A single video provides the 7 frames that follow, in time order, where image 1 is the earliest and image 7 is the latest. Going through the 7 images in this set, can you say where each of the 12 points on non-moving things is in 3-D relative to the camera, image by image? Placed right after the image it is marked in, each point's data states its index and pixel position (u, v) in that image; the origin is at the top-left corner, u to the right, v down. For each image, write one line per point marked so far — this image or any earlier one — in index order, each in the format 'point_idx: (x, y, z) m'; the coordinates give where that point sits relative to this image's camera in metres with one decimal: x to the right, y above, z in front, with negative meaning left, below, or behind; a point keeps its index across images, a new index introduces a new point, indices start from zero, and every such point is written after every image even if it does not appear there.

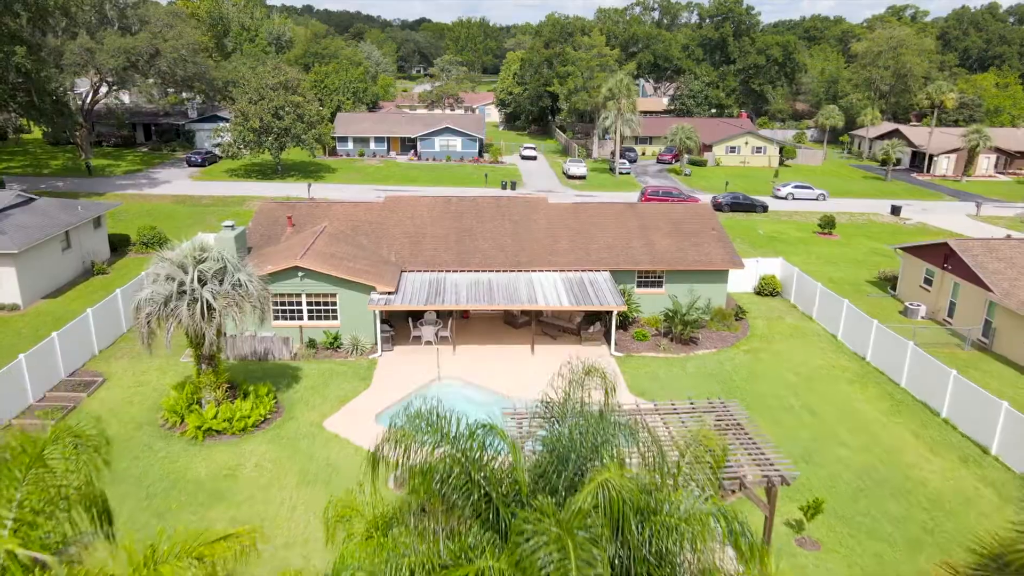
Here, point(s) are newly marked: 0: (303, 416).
0: (-4.8, -2.9, +17.1) m
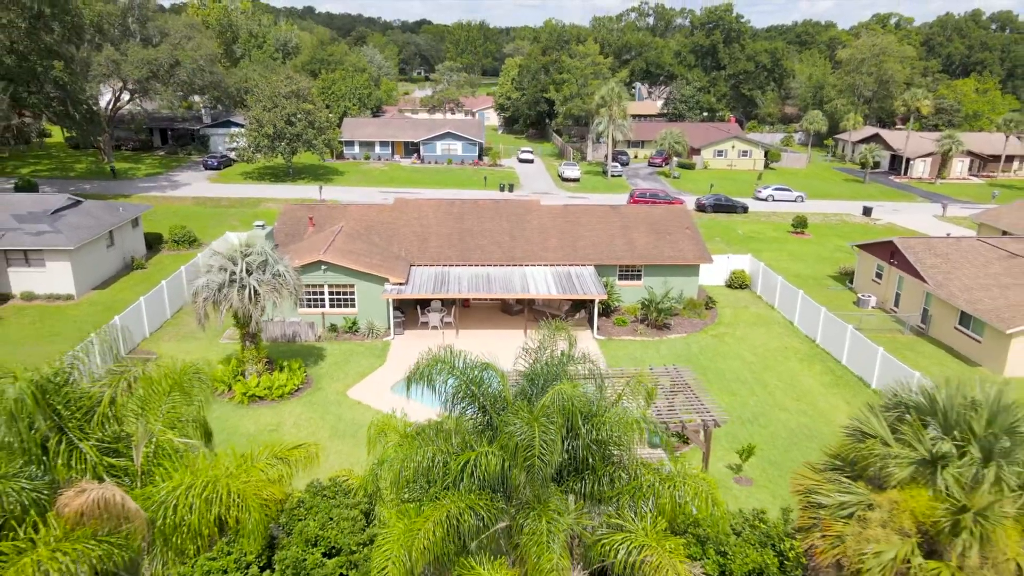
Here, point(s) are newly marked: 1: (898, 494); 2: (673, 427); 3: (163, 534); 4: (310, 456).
0: (-5.0, -2.7, +20.3) m
1: (+4.7, -2.6, +9.3) m
2: (+3.5, -3.0, +14.6) m
3: (-4.4, -3.2, +9.5) m
4: (-3.1, -2.6, +11.2) m
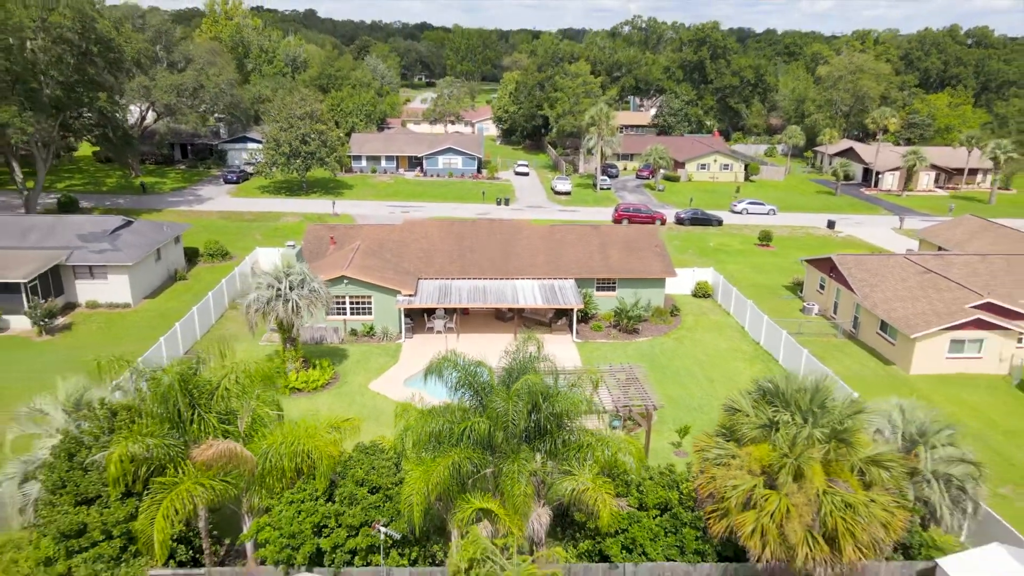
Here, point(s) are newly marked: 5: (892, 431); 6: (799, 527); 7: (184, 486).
0: (-5.3, -3.1, +24.8) m
1: (+4.4, -3.0, +13.8) m
2: (+3.2, -3.5, +19.2) m
3: (-4.7, -3.6, +14.1) m
4: (-3.4, -3.0, +15.8) m
5: (+8.1, -3.1, +15.8) m
6: (+4.8, -4.1, +12.6) m
7: (-5.8, -3.5, +13.1) m
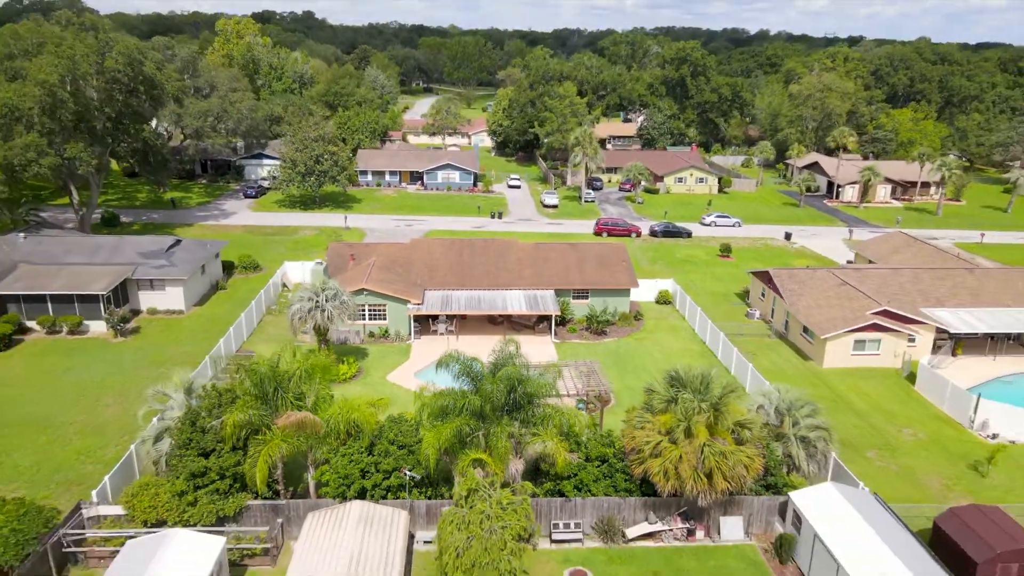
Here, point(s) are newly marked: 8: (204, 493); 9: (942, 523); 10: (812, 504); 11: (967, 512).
0: (-5.8, -3.6, +31.1) m
1: (+4.0, -3.6, +20.1) m
2: (+2.7, -4.0, +25.5) m
3: (-5.2, -4.1, +20.3) m
4: (-3.8, -3.5, +22.0) m
5: (+7.7, -3.6, +22.1) m
6: (+4.4, -4.6, +18.9) m
7: (-6.2, -4.0, +19.3) m
8: (-8.2, -5.4, +19.6) m
9: (+11.4, -6.2, +19.4) m
10: (+8.0, -5.7, +19.5) m
11: (+12.1, -6.0, +19.6) m
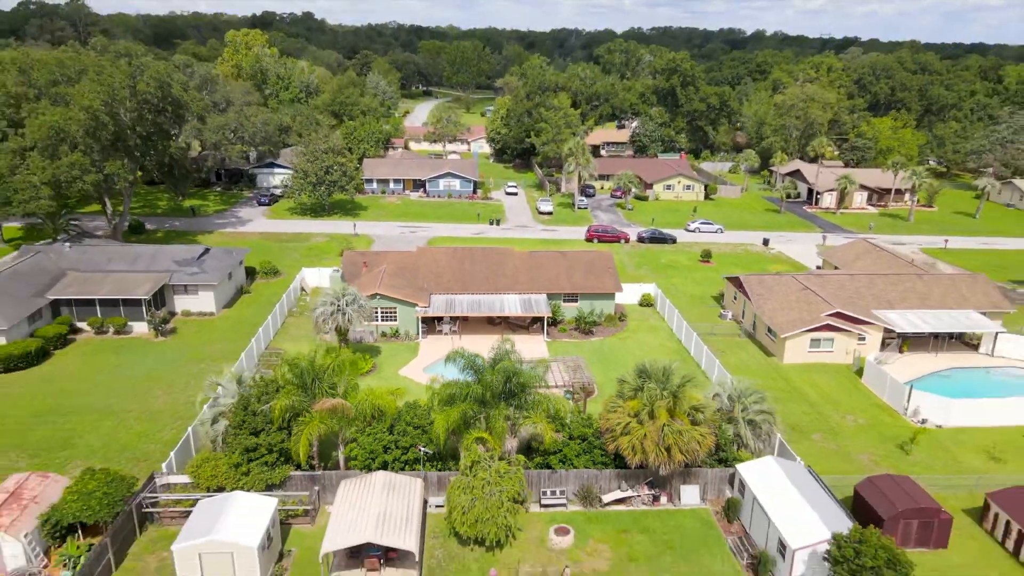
0: (-5.9, -3.8, +35.4) m
1: (+3.9, -3.8, +24.4) m
2: (+2.6, -4.2, +29.8) m
3: (-5.3, -4.4, +24.6) m
4: (-4.0, -3.8, +26.3) m
5: (+7.5, -3.8, +26.4) m
6: (+4.3, -4.9, +23.2) m
7: (-6.3, -4.3, +23.6) m
8: (-8.3, -5.7, +23.9) m
9: (+11.2, -6.5, +23.7) m
10: (+7.9, -6.0, +23.8) m
11: (+12.0, -6.2, +24.0) m
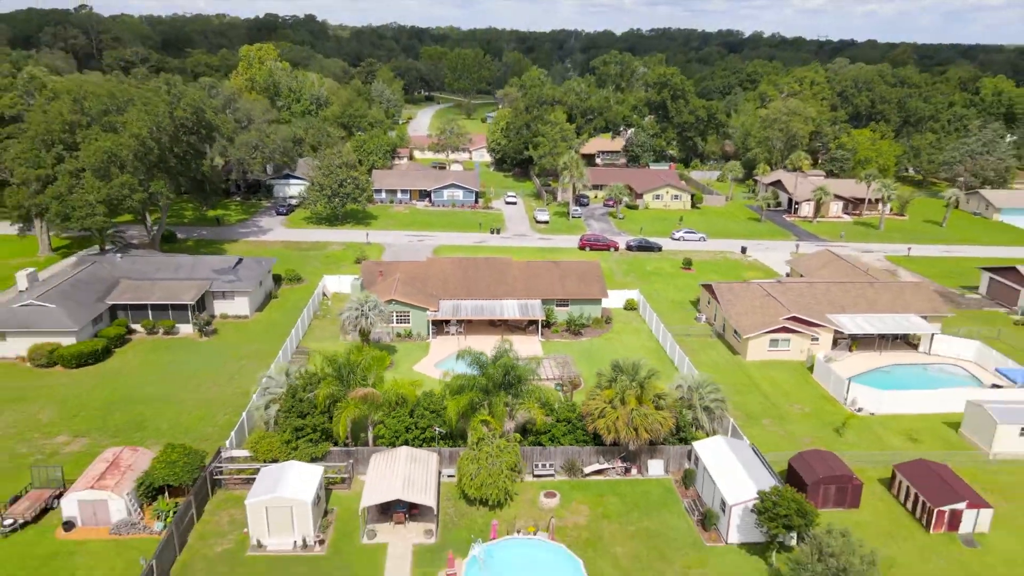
0: (-6.0, -4.2, +41.0) m
1: (+3.8, -4.3, +30.1) m
2: (+2.5, -4.7, +35.4) m
3: (-5.4, -4.8, +30.2) m
4: (-4.1, -4.2, +31.9) m
5: (+7.5, -4.3, +32.0) m
6: (+4.2, -5.3, +28.8) m
7: (-6.4, -4.7, +29.2) m
8: (-8.4, -6.1, +29.5) m
9: (+11.2, -6.9, +29.3) m
10: (+7.8, -6.4, +29.5) m
11: (+11.9, -6.7, +29.6) m
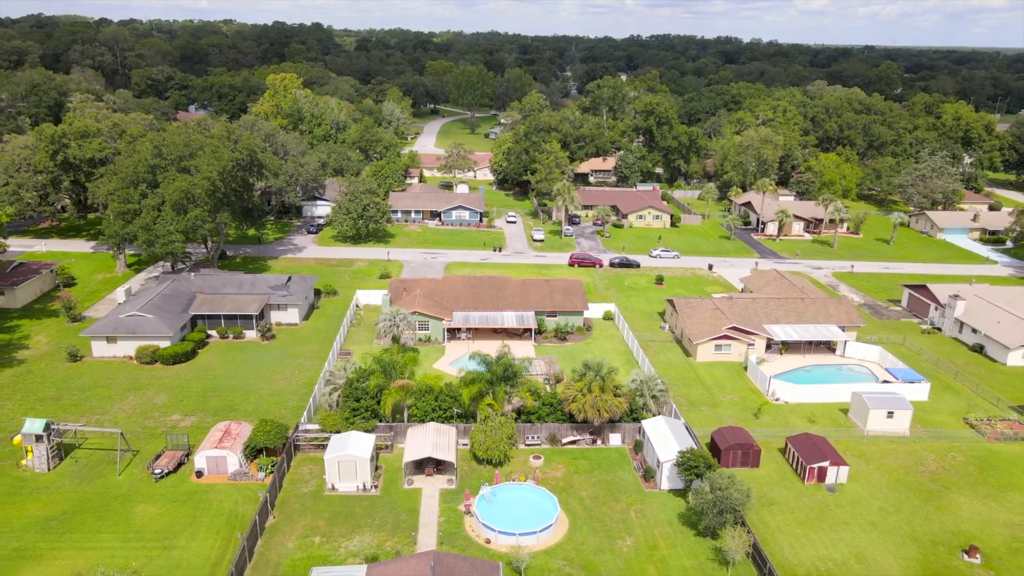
0: (-6.1, -5.3, +52.2) m
1: (+3.7, -5.4, +41.2) m
2: (+2.4, -5.8, +46.6) m
3: (-5.5, -5.9, +41.4) m
4: (-4.2, -5.3, +43.1) m
5: (+7.3, -5.4, +43.2) m
6: (+4.1, -6.4, +40.0) m
7: (-6.5, -5.8, +40.4) m
8: (-8.5, -7.2, +40.7) m
9: (+11.0, -8.1, +40.5) m
10: (+7.7, -7.5, +40.6) m
11: (+11.8, -7.8, +40.8) m
